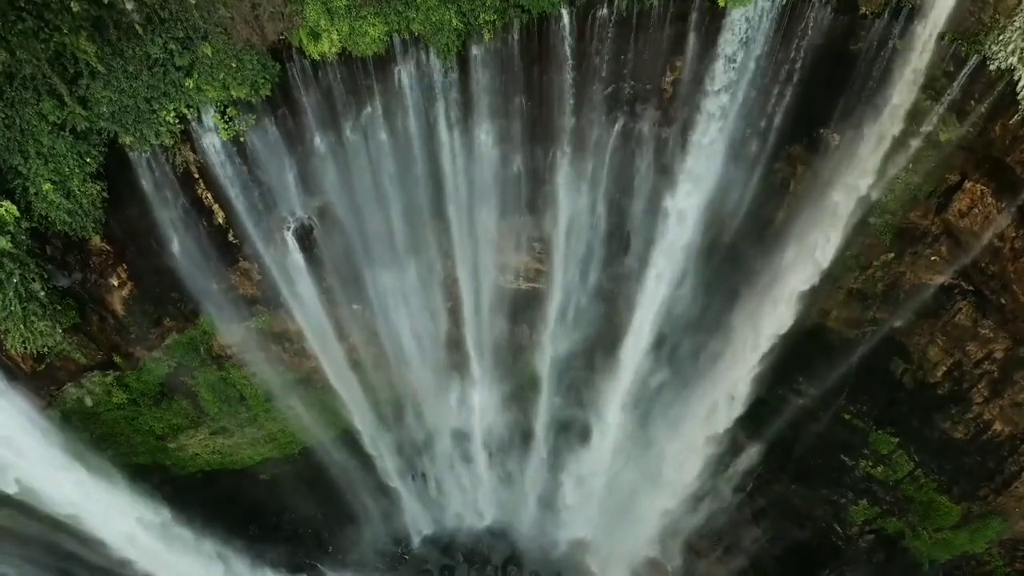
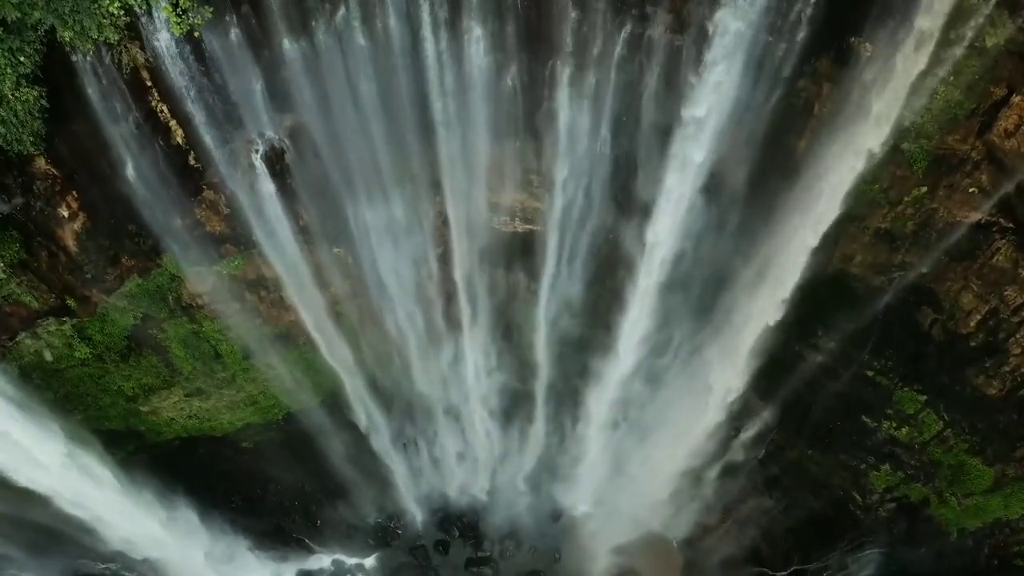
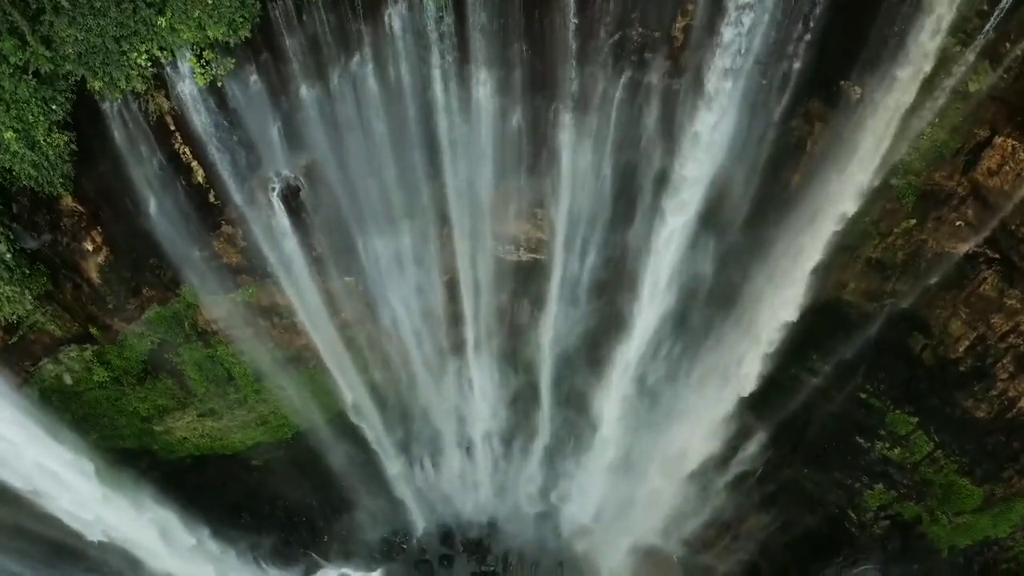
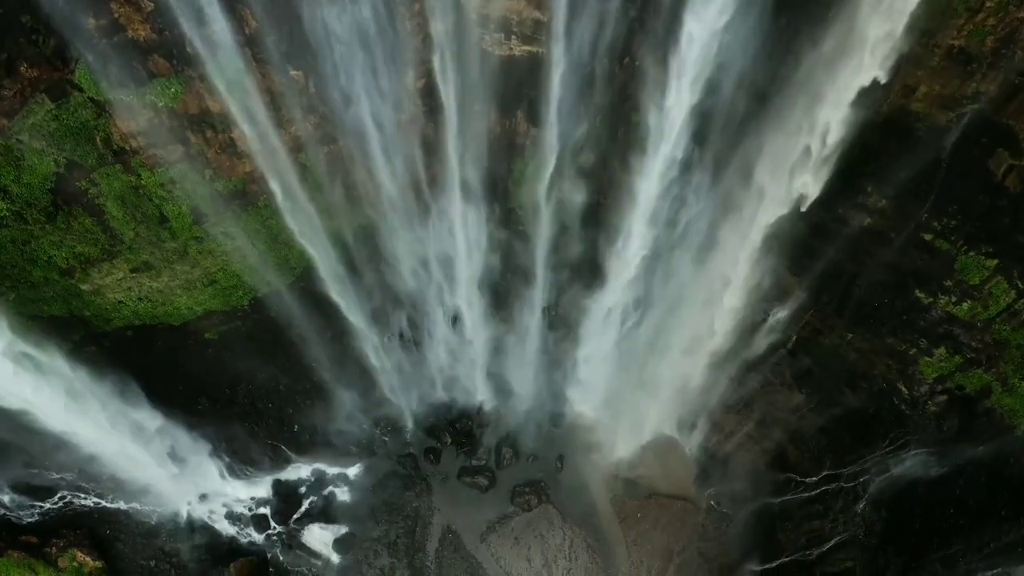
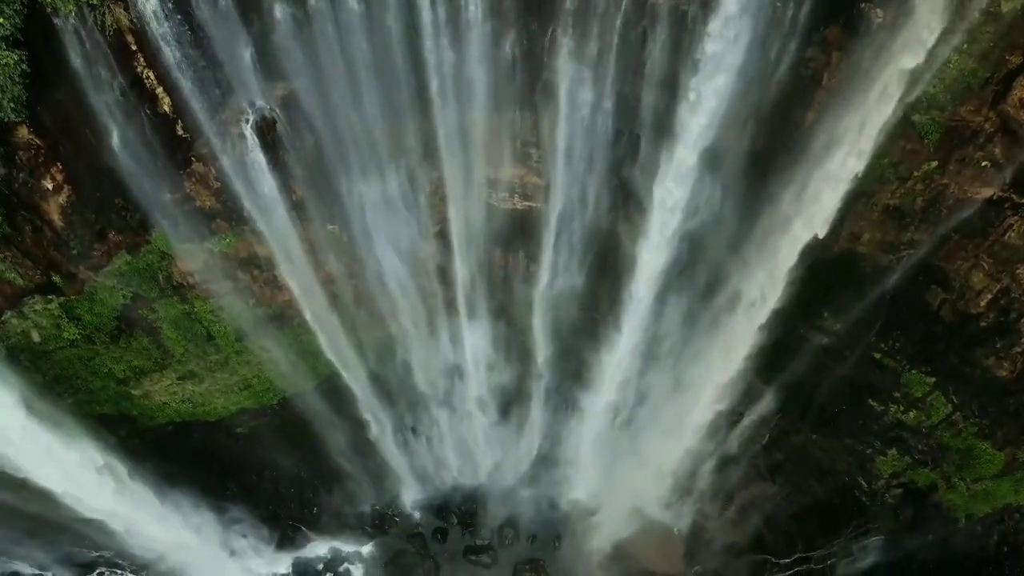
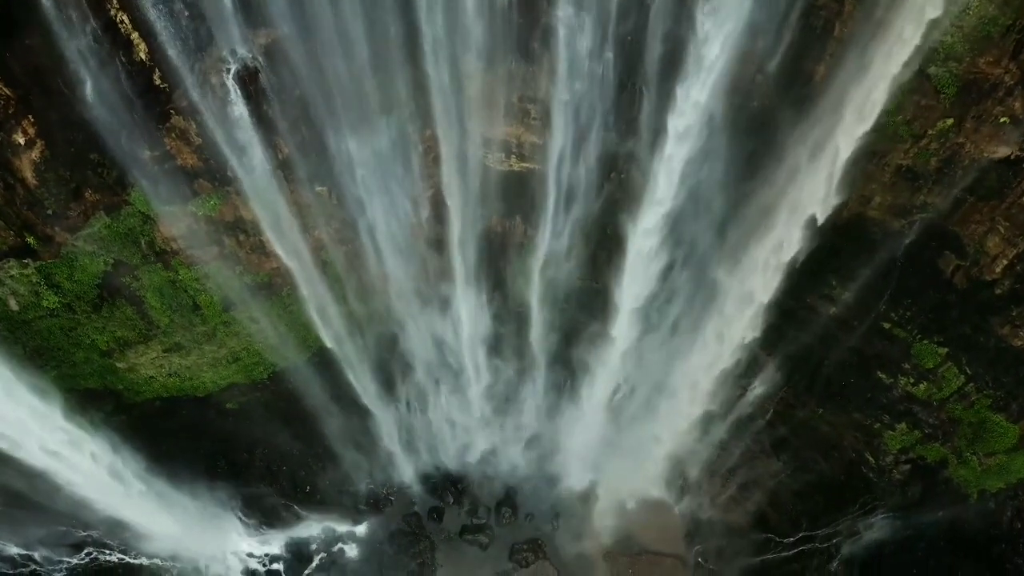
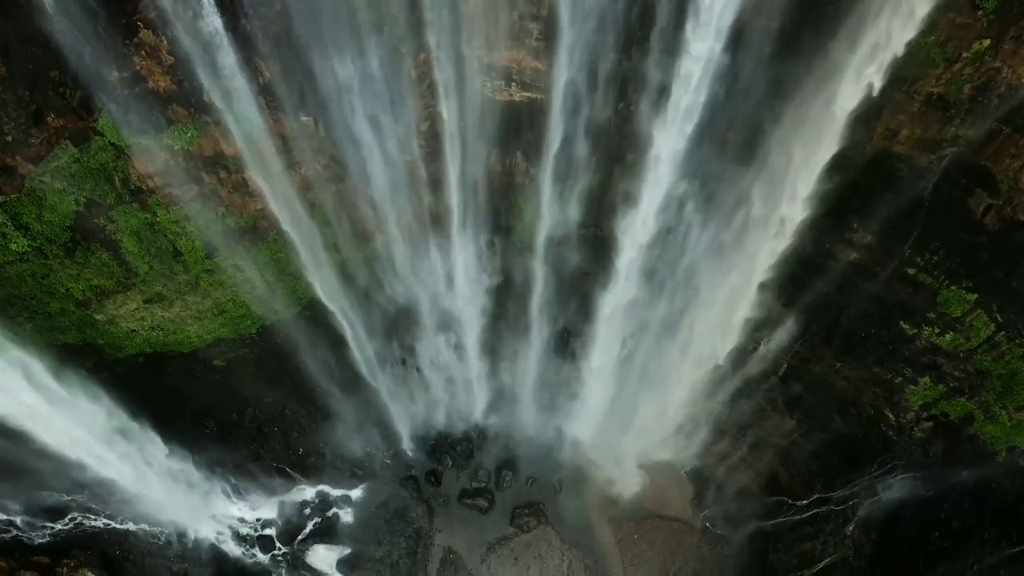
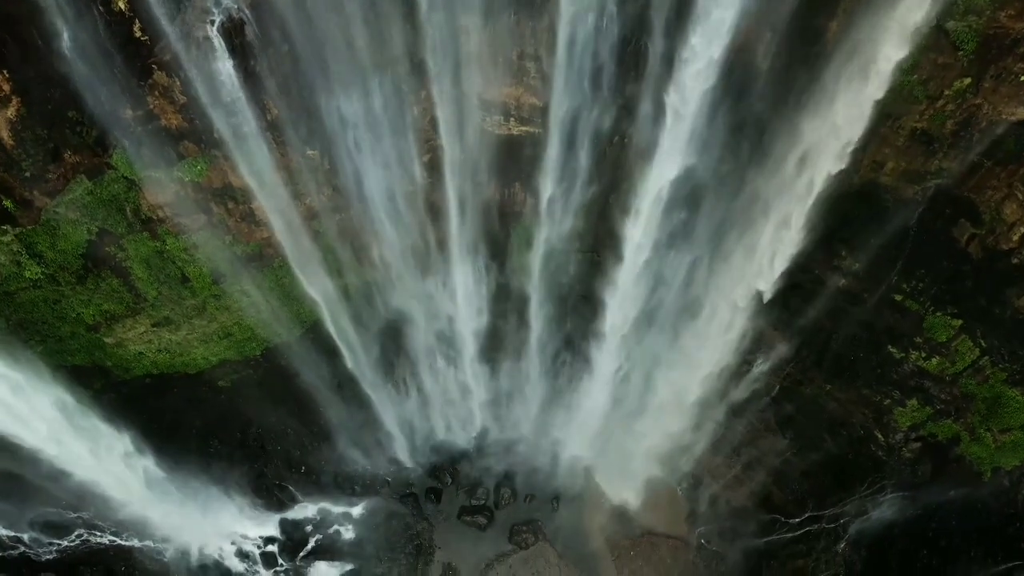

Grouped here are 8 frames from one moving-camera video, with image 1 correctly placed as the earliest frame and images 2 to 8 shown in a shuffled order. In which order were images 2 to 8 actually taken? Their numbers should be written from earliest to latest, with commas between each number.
3, 2, 5, 6, 8, 7, 4
